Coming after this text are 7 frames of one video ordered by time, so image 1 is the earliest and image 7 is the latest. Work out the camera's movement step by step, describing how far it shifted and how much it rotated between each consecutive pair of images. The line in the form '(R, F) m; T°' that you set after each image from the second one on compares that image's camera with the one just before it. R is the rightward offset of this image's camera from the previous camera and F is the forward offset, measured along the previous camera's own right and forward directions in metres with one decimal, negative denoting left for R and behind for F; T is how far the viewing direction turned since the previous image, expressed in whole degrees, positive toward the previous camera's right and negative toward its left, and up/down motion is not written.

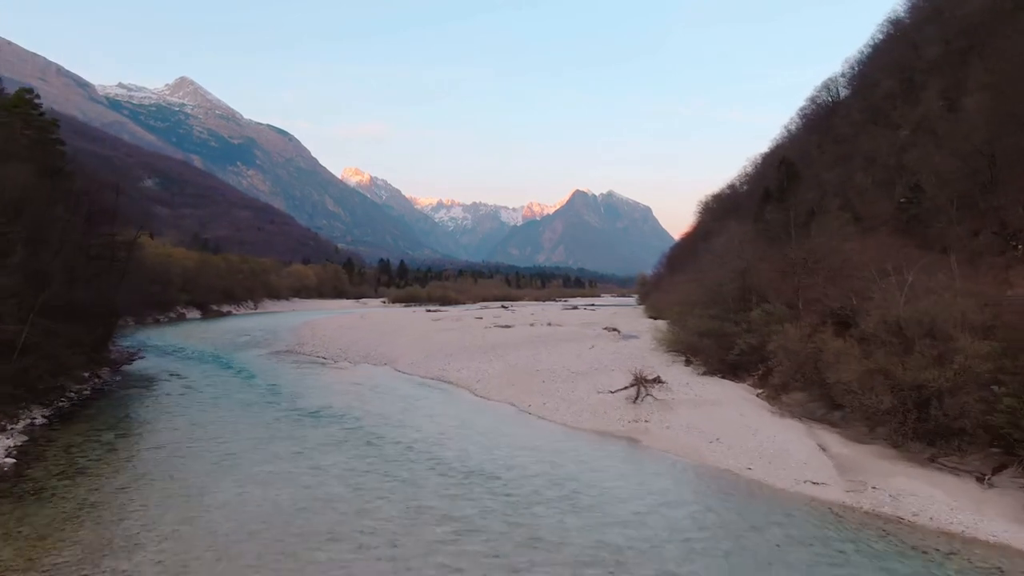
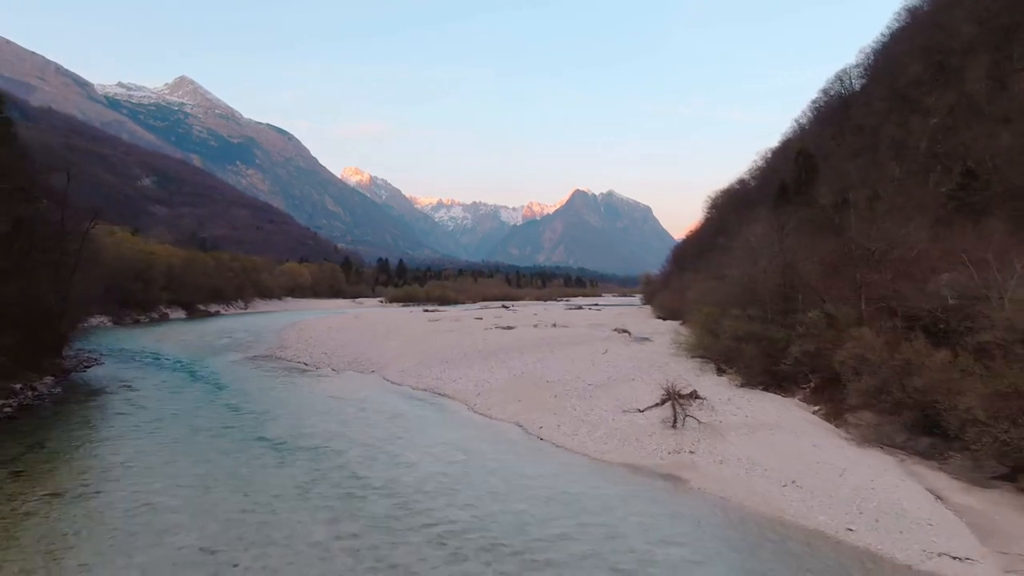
(-0.1, +3.6) m; 0°
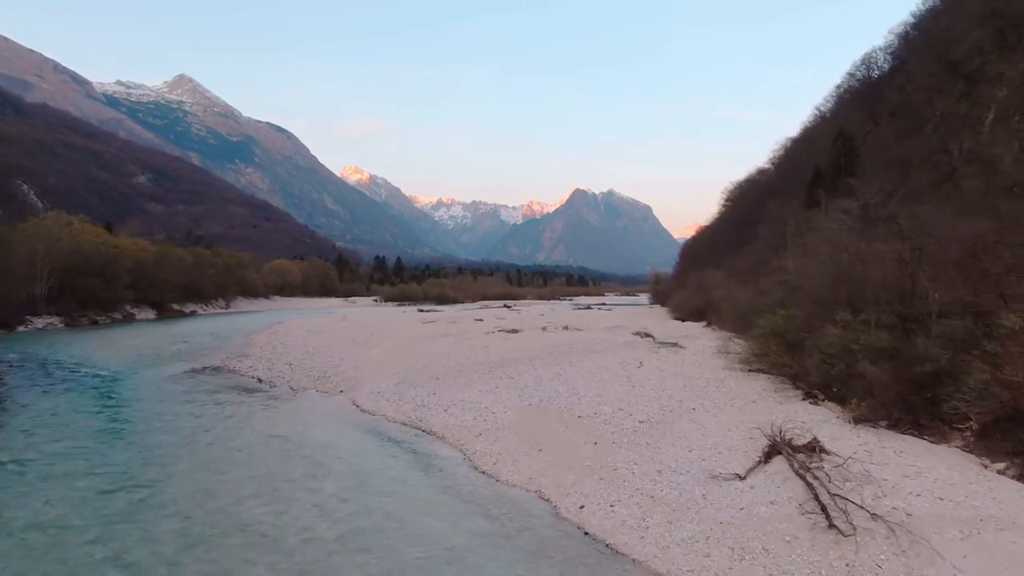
(-0.3, +6.3) m; 0°
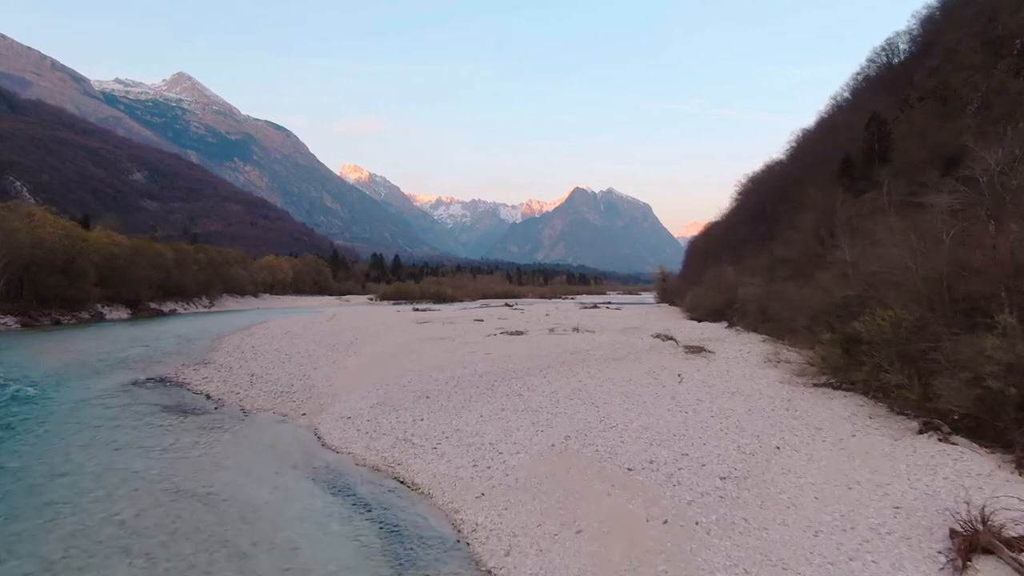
(-0.2, +4.5) m; 0°
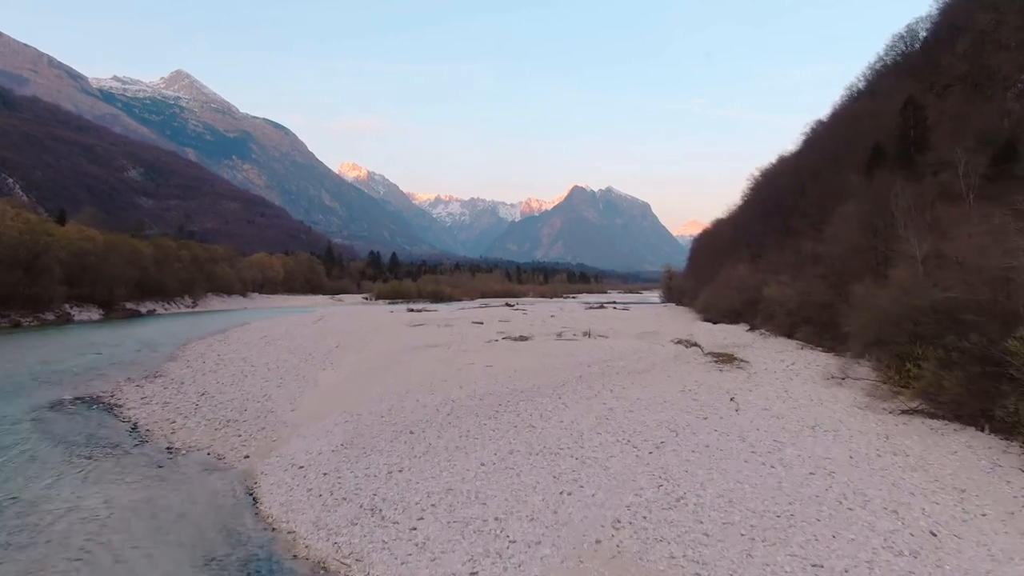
(-0.2, +4.0) m; 0°
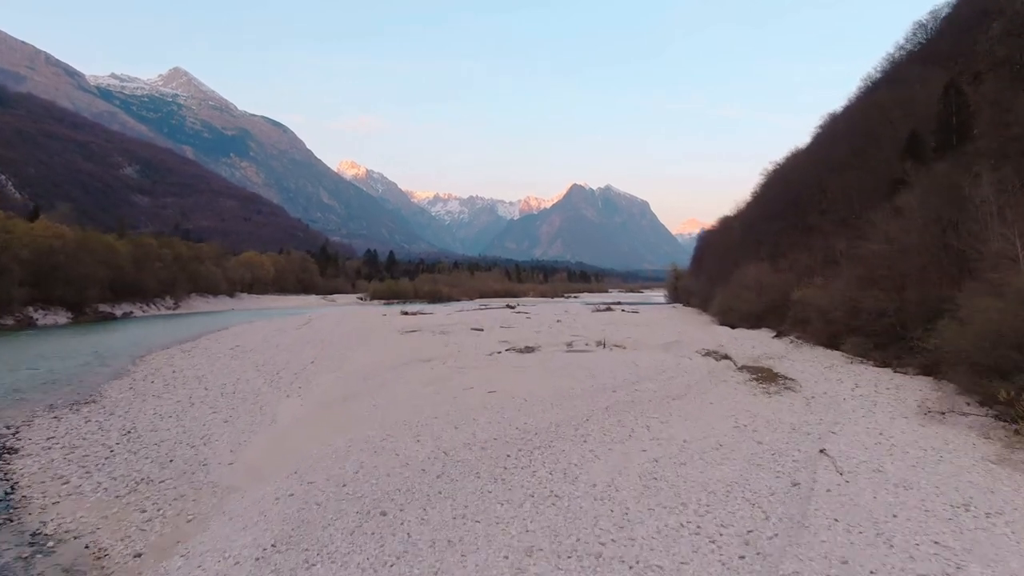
(-0.2, +4.0) m; 0°
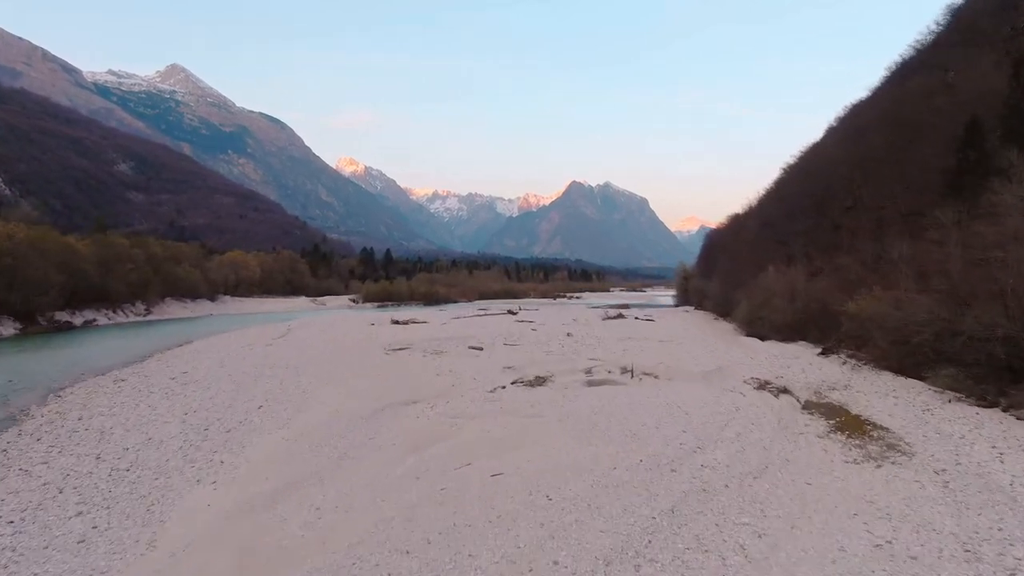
(-0.2, +5.4) m; 0°
